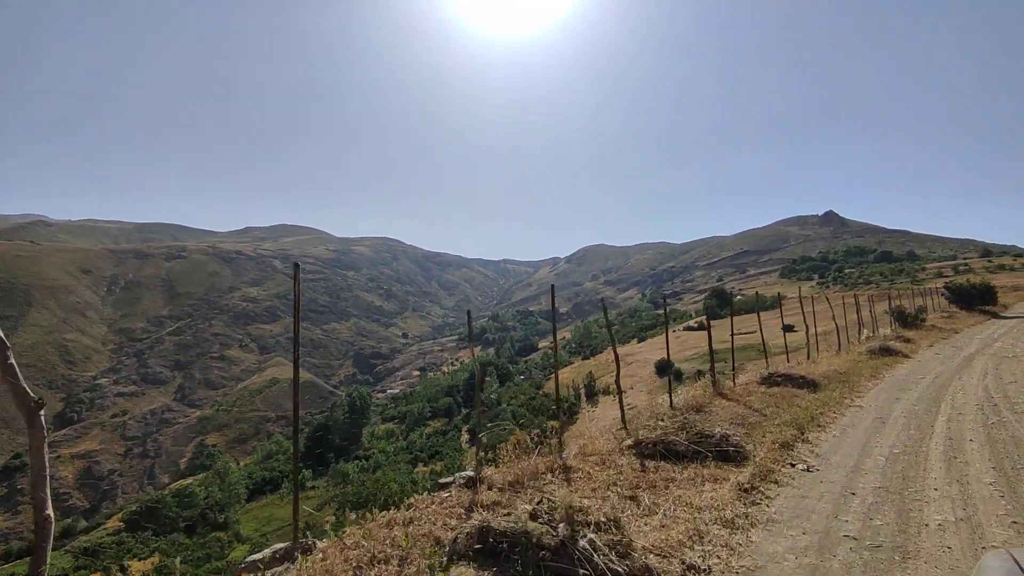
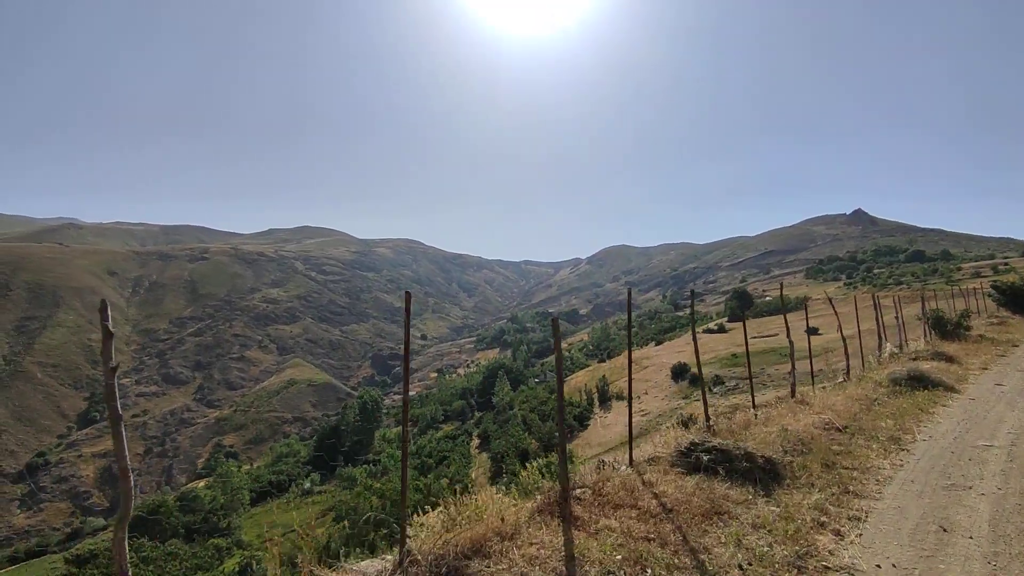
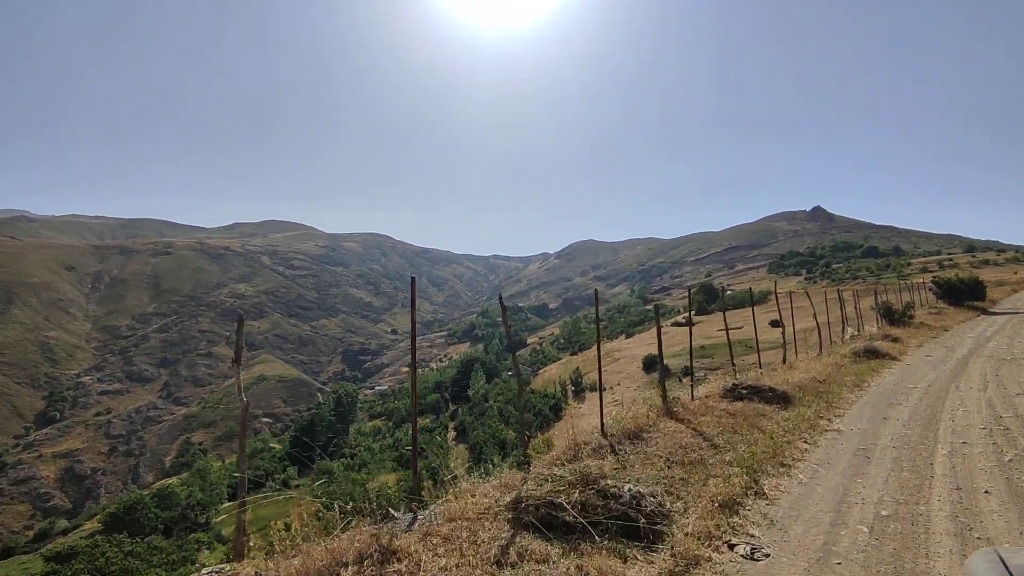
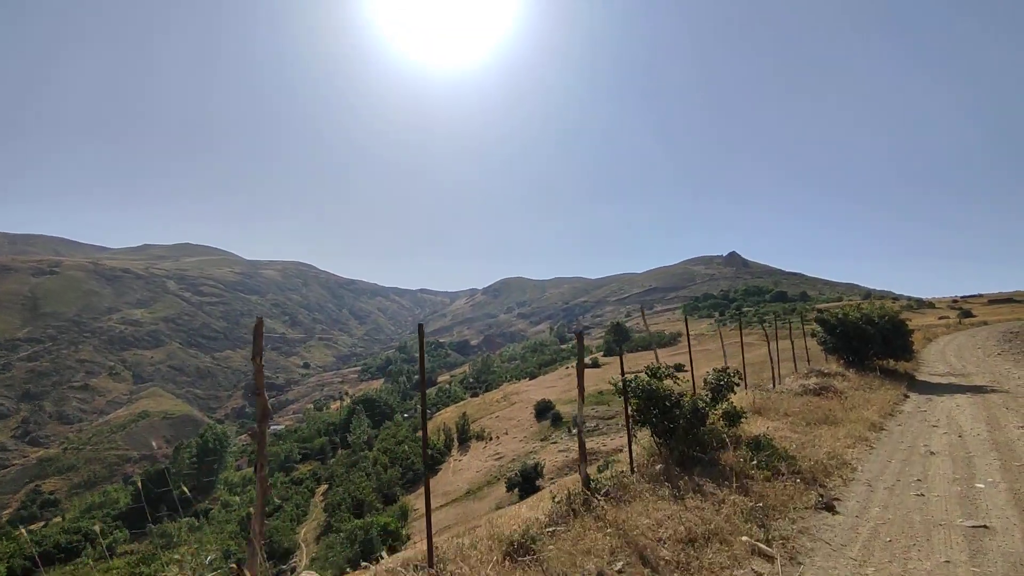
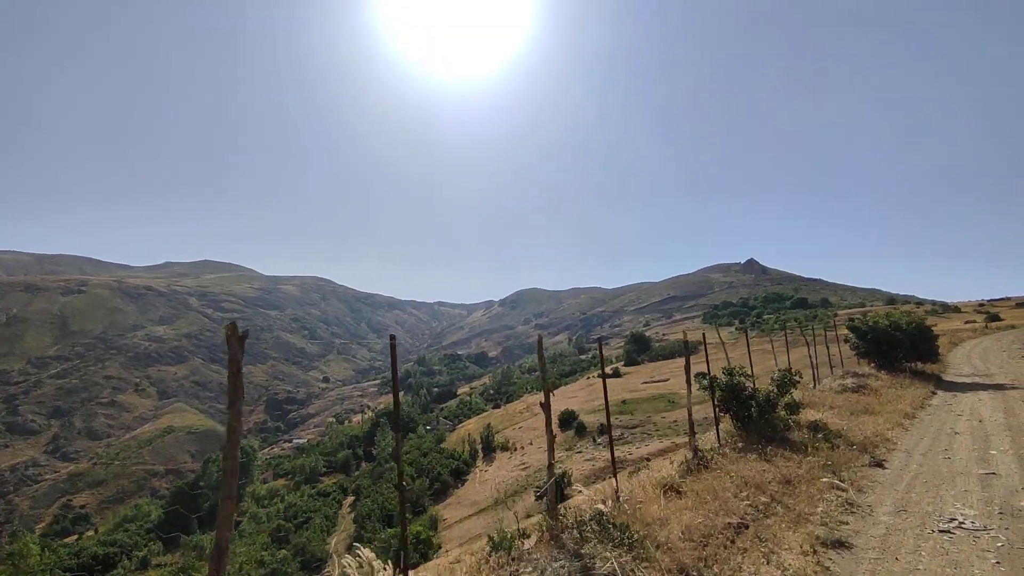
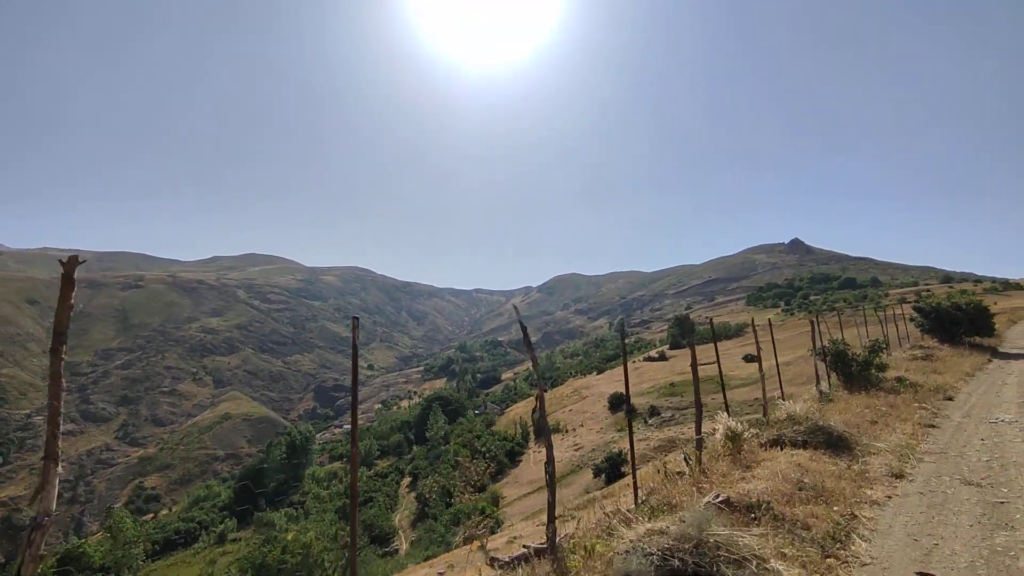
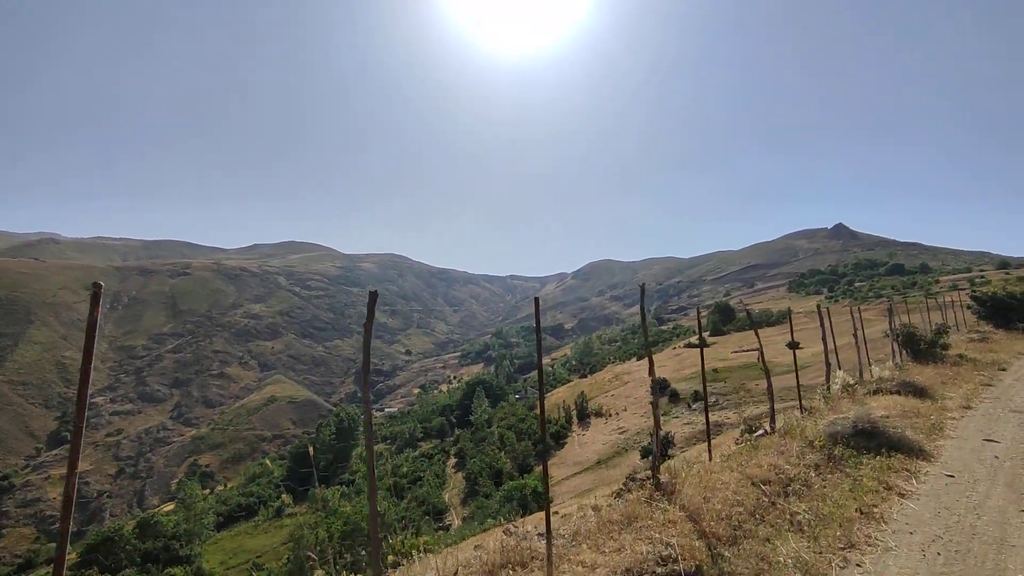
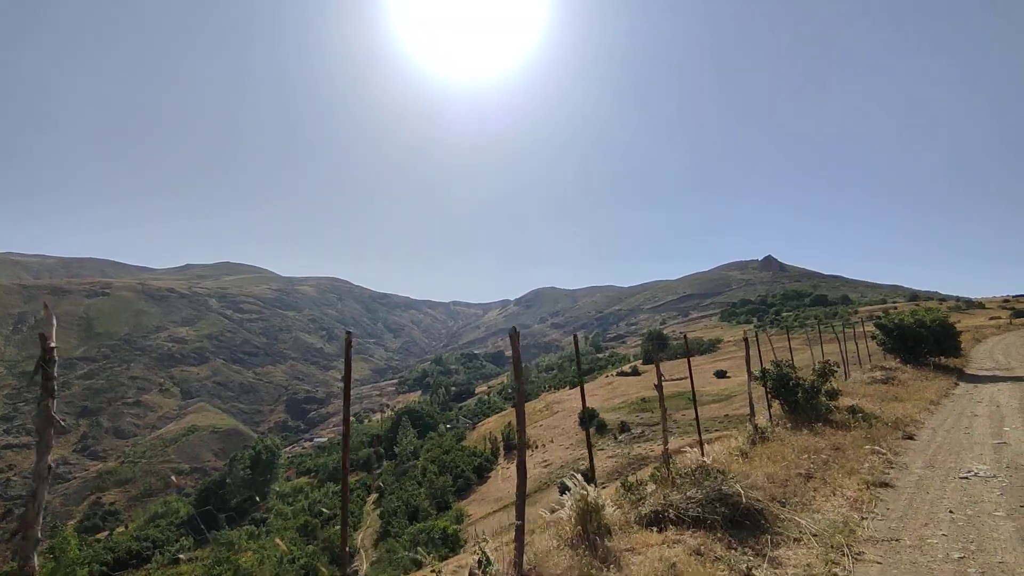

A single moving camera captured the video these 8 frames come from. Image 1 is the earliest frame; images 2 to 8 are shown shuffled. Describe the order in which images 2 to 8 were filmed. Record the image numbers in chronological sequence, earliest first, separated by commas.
3, 2, 7, 6, 8, 5, 4
